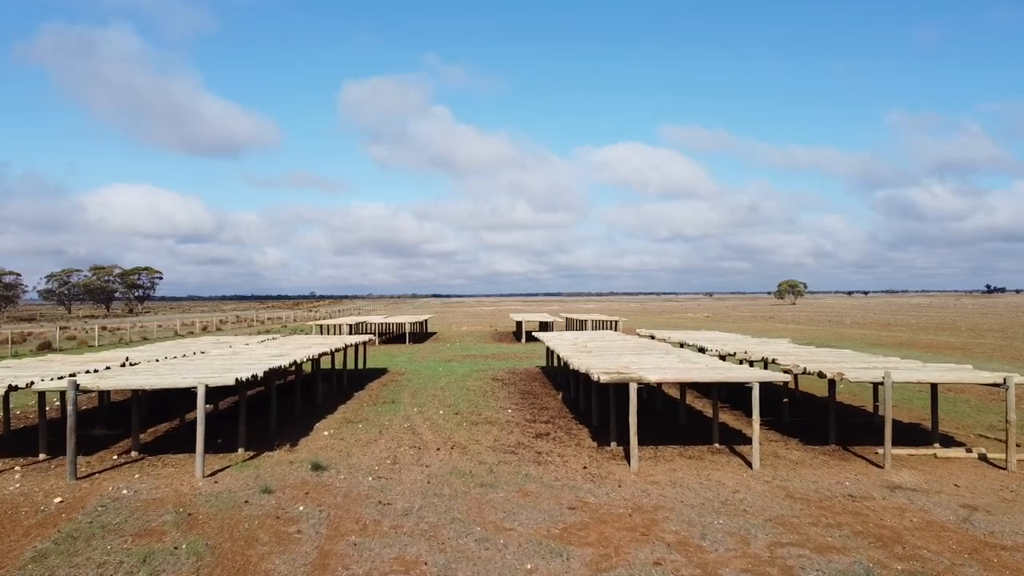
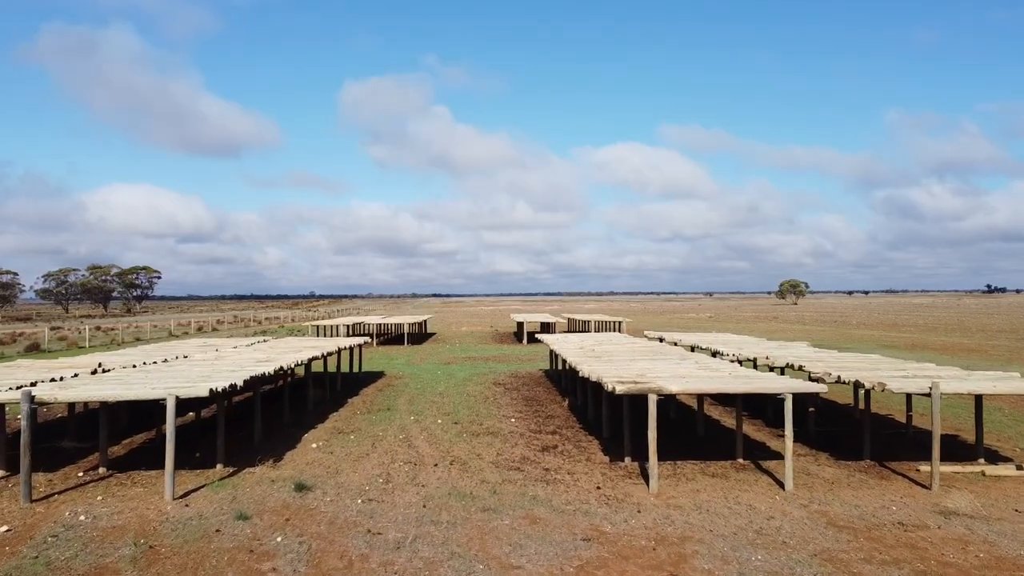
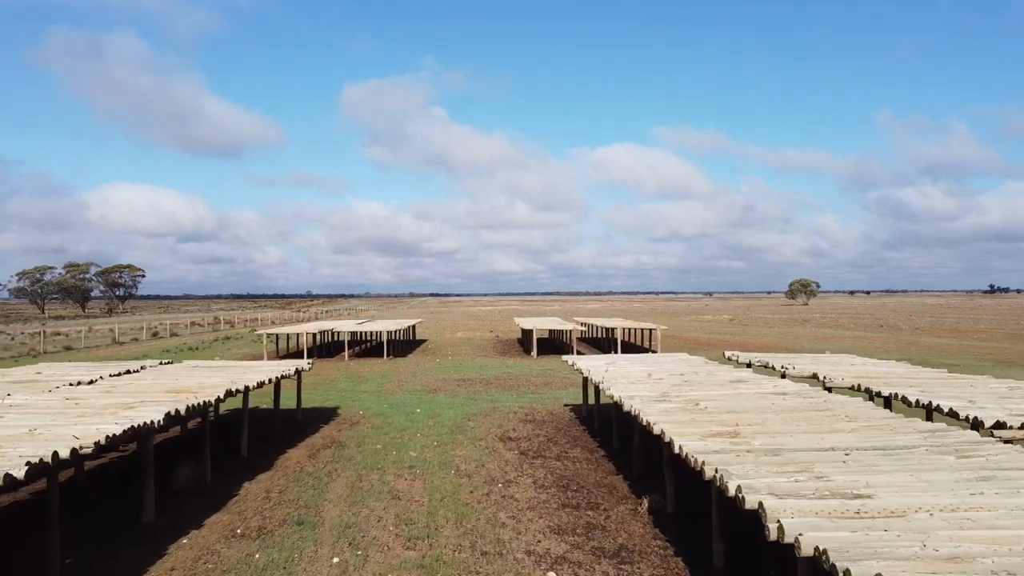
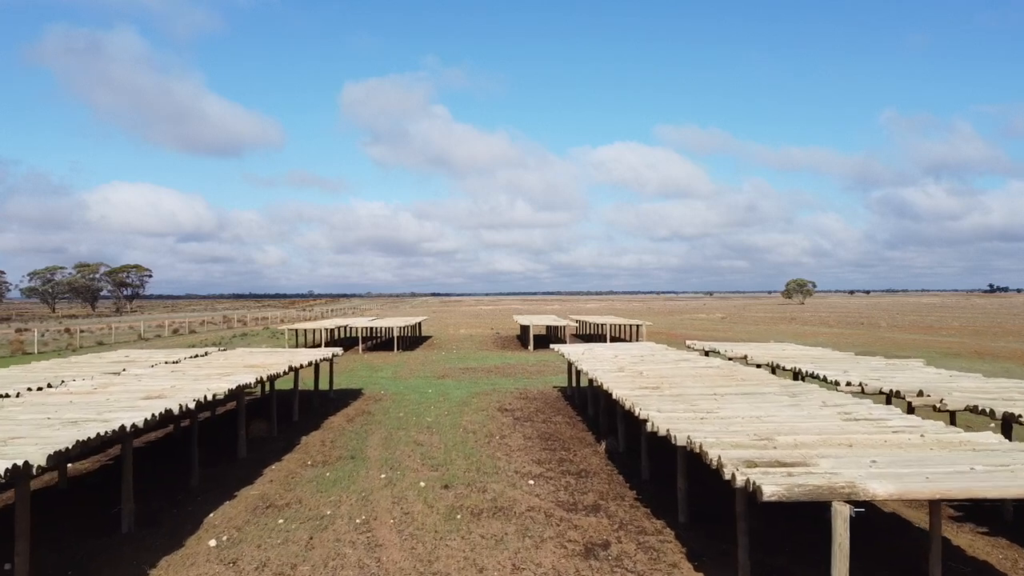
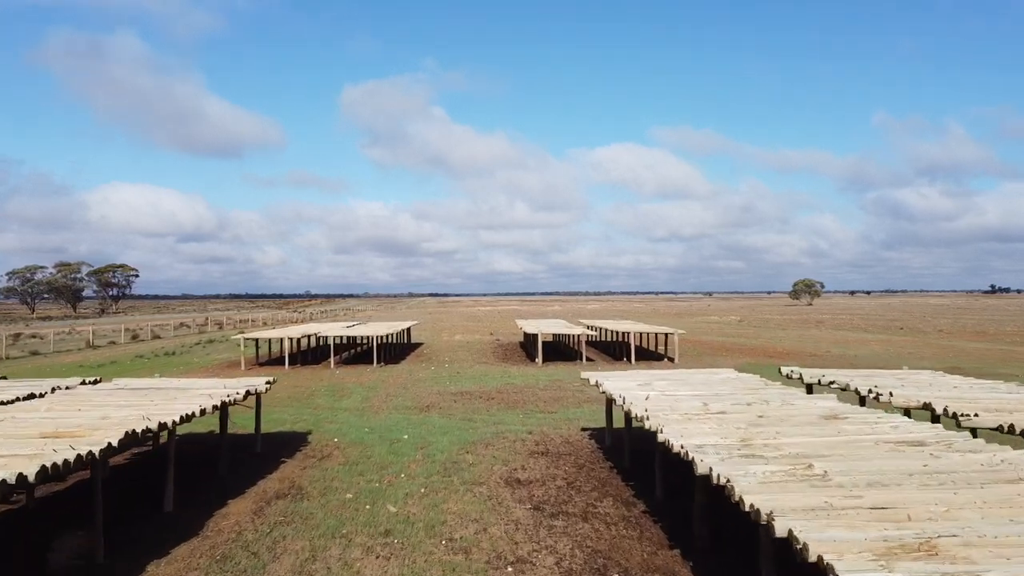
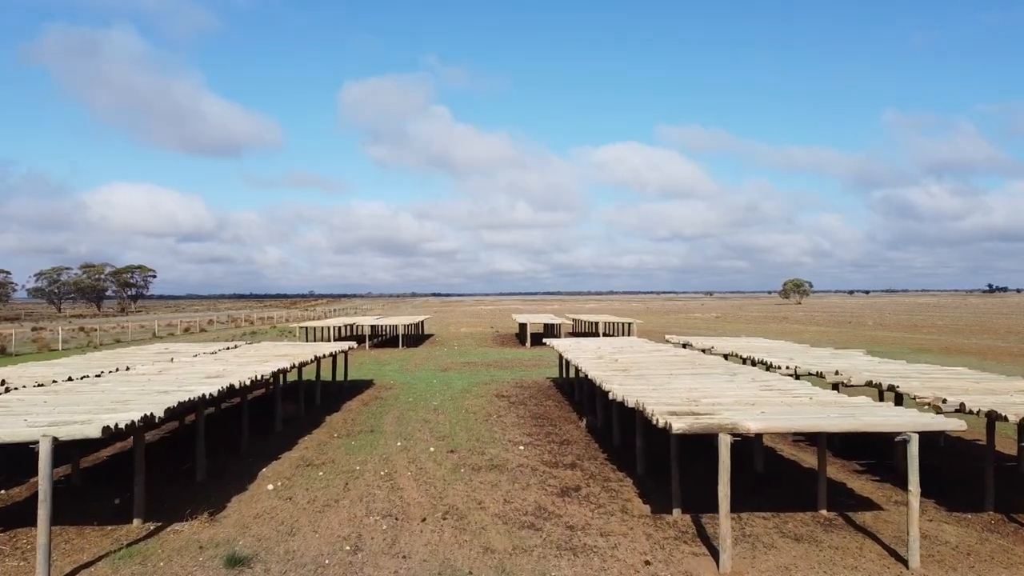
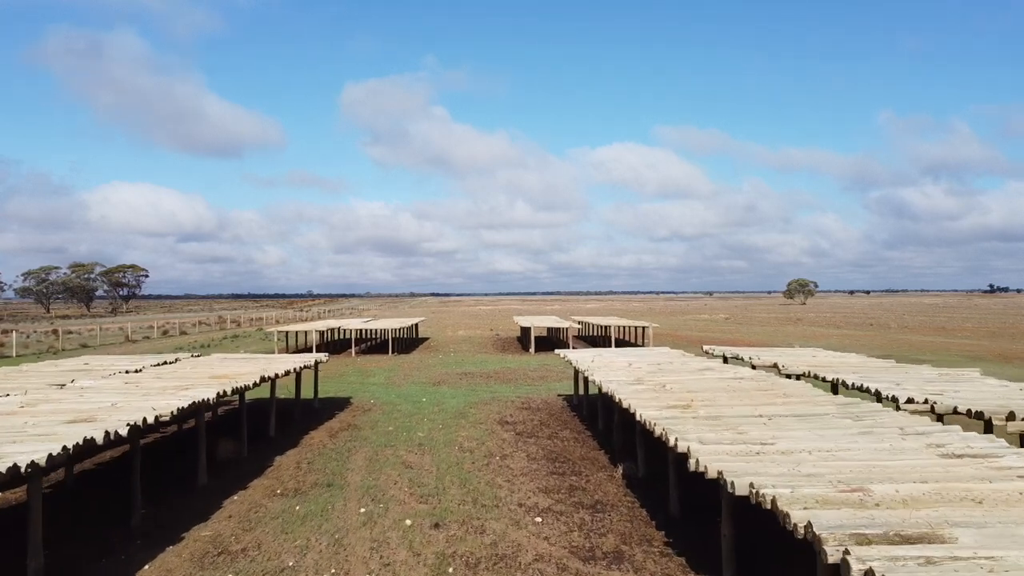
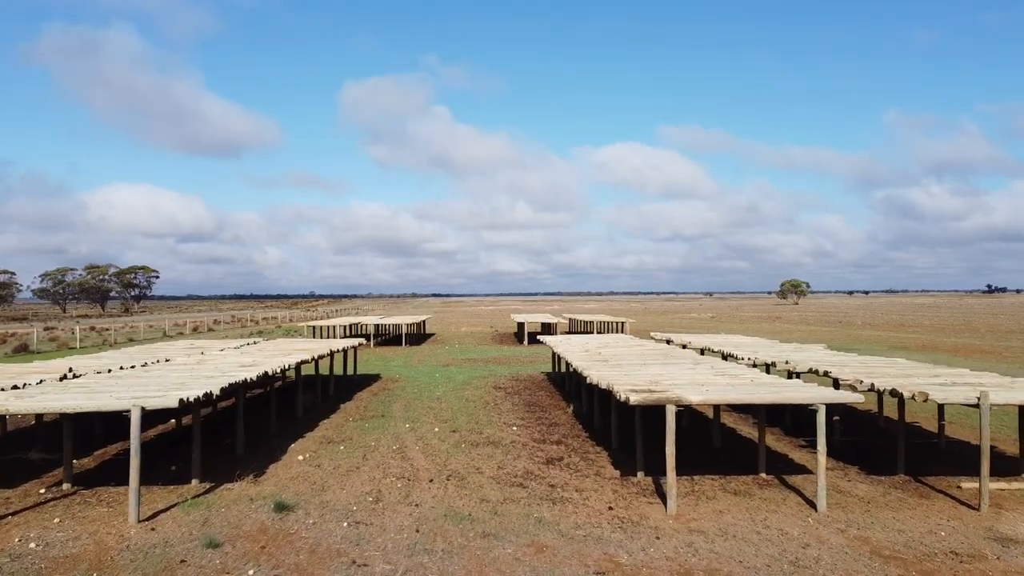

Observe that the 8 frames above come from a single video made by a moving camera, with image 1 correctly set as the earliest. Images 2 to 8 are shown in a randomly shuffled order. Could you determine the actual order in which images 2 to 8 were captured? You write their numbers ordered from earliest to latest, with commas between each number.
2, 8, 6, 4, 7, 3, 5
